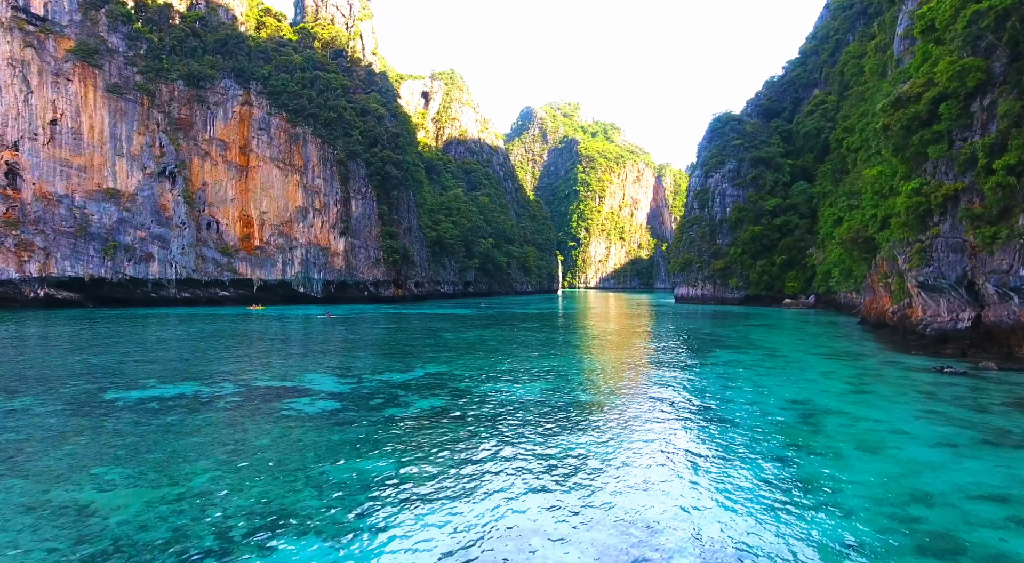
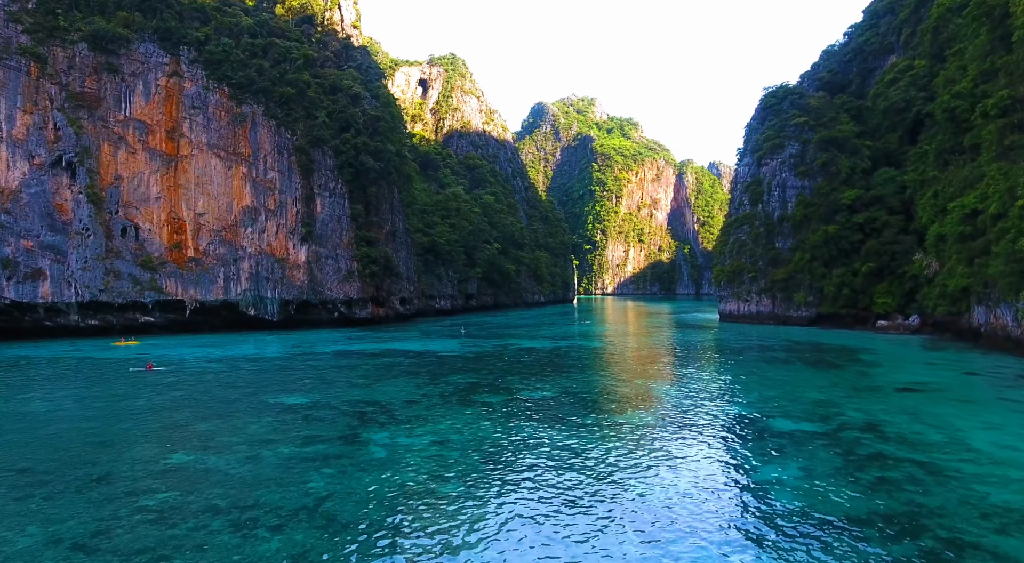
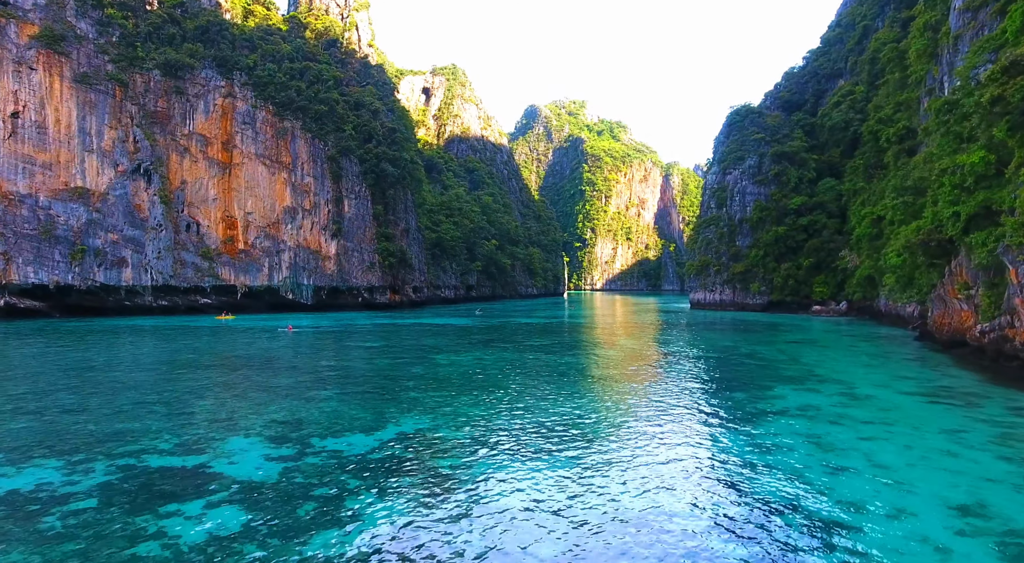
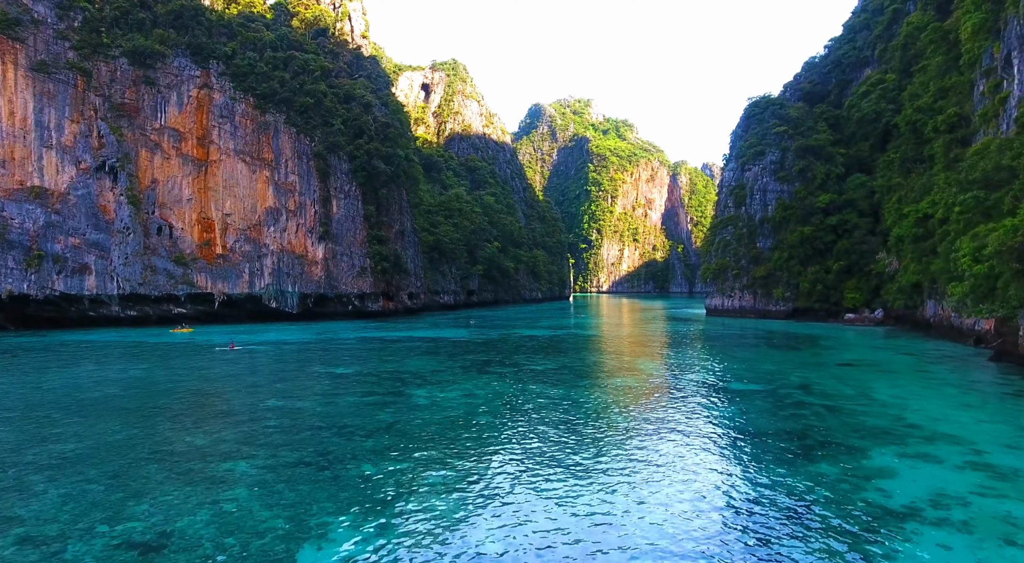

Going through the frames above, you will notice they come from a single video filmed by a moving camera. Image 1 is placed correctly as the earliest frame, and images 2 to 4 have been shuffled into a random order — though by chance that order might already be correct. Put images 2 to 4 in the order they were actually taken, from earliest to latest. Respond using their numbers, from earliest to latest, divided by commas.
3, 4, 2
